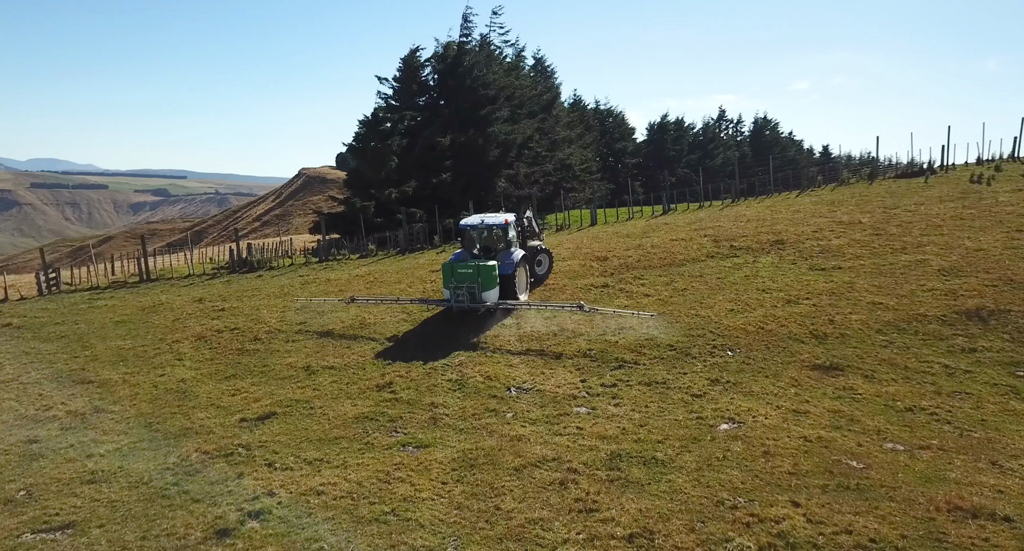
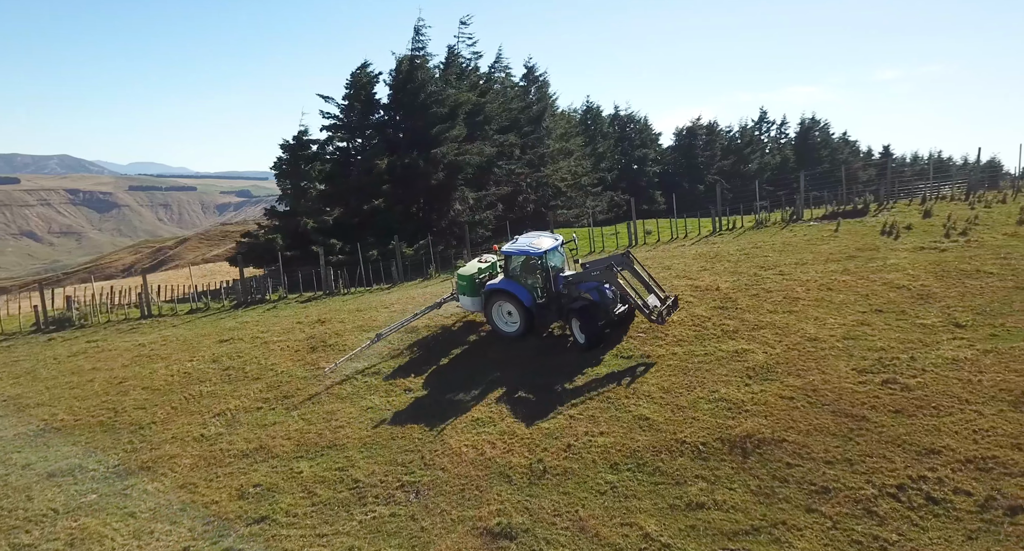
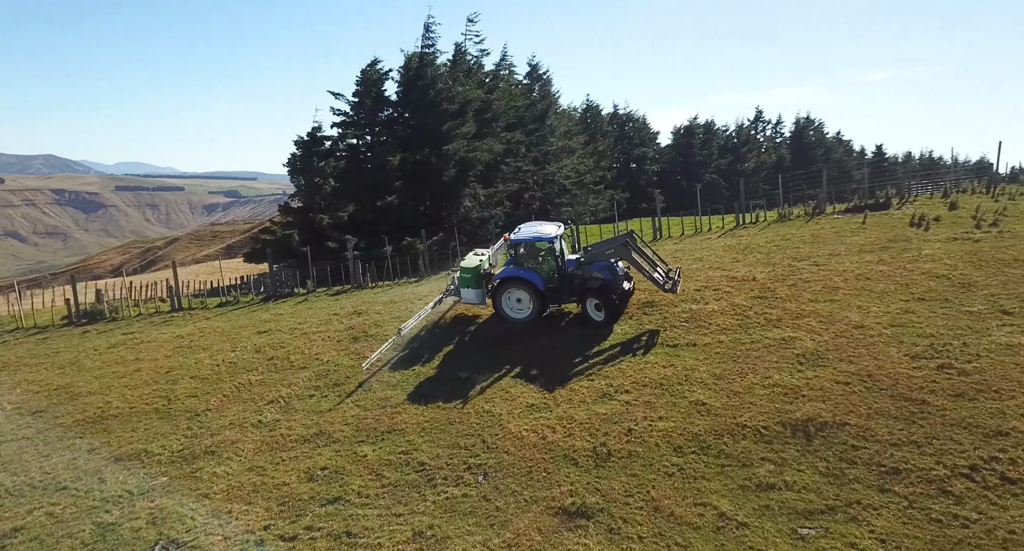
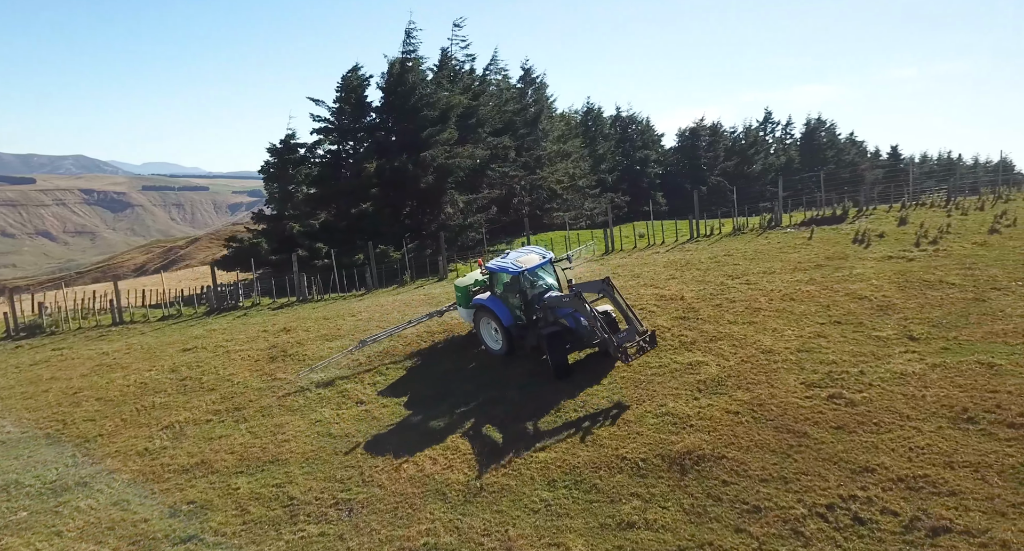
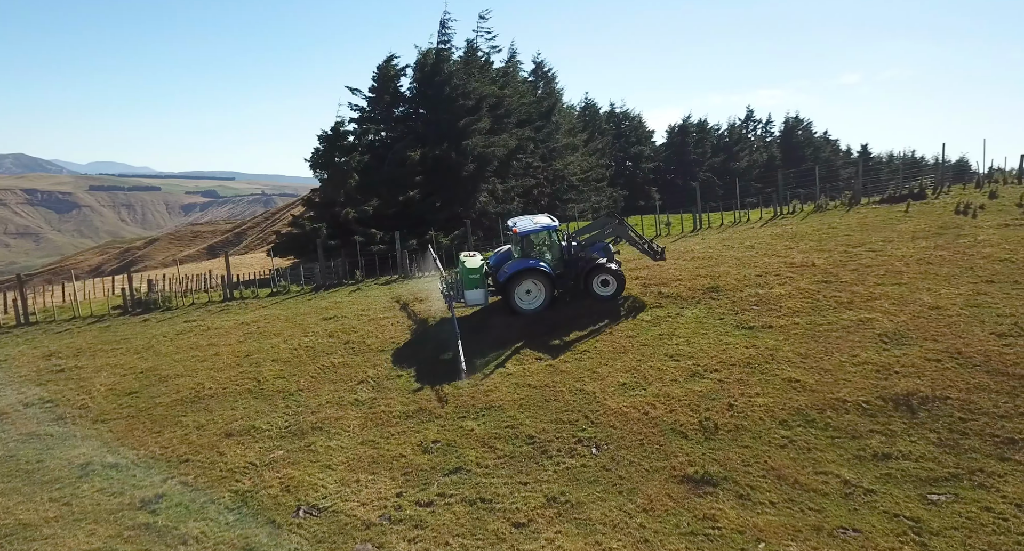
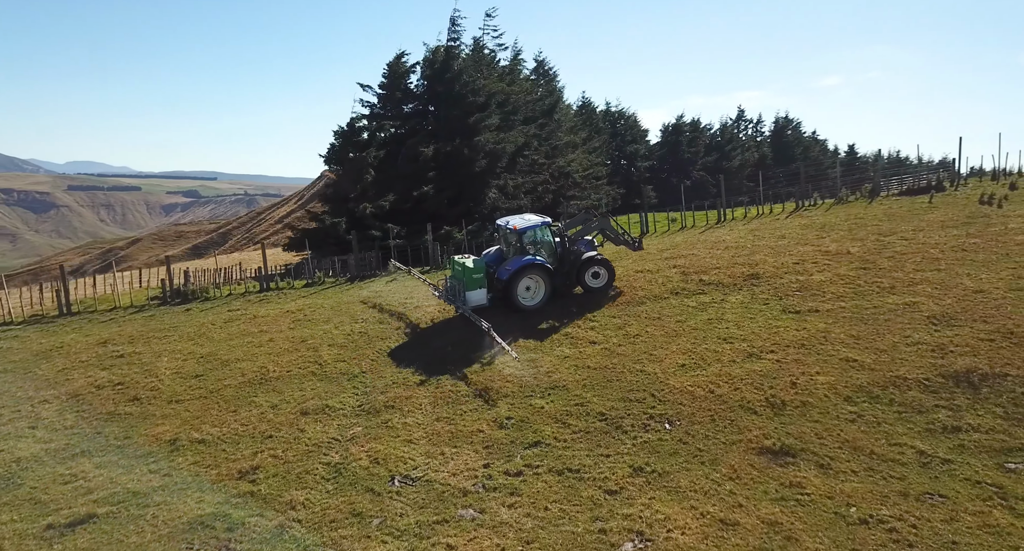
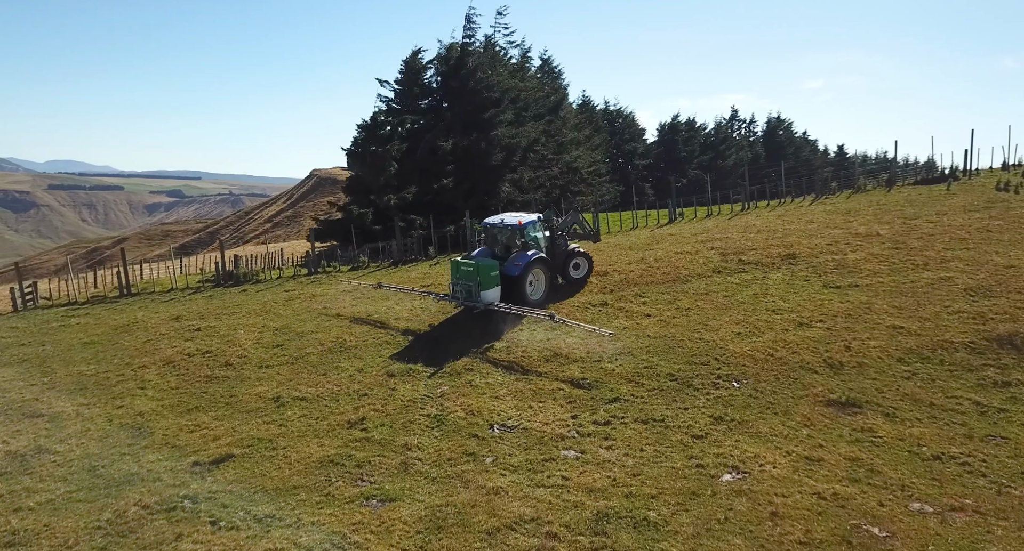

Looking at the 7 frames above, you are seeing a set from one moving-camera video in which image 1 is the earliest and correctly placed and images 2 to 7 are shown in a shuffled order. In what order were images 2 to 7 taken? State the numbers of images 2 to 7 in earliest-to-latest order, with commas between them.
7, 6, 5, 3, 2, 4
